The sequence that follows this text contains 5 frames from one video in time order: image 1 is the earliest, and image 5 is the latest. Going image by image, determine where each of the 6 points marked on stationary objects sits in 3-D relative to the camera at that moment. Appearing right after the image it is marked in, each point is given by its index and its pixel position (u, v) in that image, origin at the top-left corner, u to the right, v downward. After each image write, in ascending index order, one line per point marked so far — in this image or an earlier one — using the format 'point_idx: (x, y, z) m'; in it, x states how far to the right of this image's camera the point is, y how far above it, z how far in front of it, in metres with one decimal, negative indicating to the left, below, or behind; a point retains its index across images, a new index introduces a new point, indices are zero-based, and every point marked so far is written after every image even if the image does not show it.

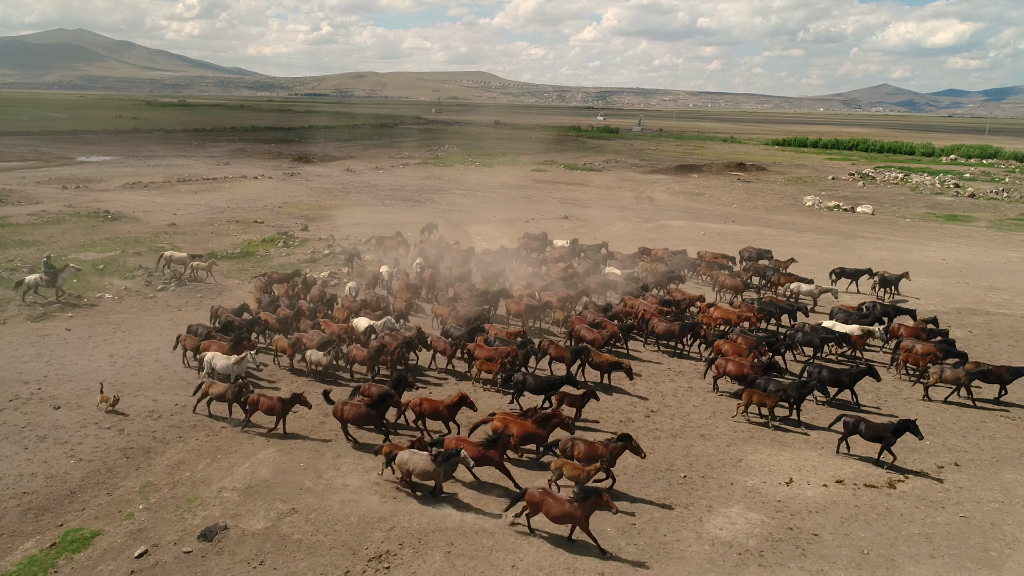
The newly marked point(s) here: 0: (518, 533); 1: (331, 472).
0: (+0.1, -3.1, +7.5) m
1: (-2.6, -2.7, +8.8) m
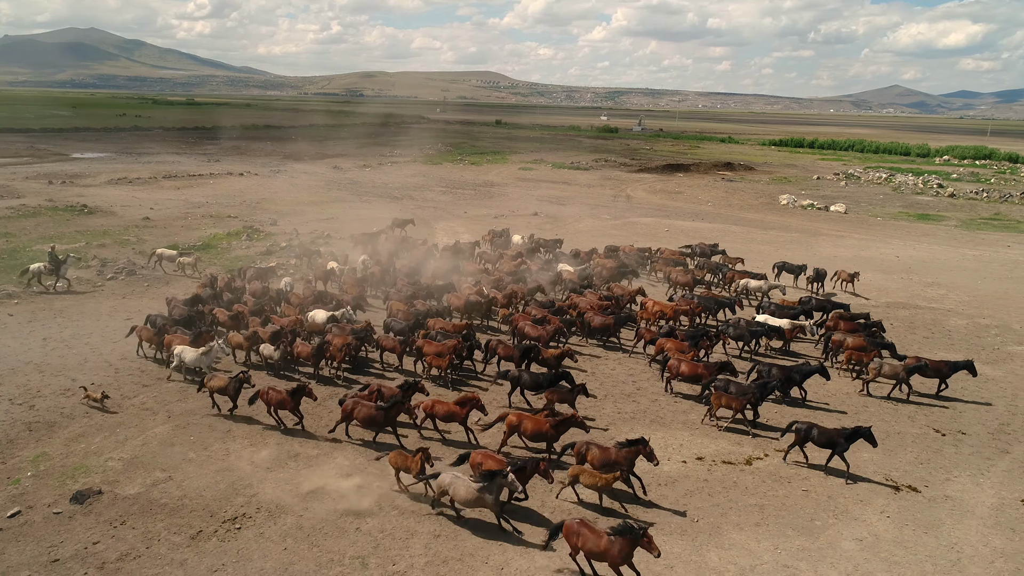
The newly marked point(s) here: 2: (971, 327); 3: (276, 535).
0: (-1.8, -2.8, +7.9) m
1: (-4.5, -2.4, +9.3) m
2: (+12.1, -1.0, +16.0) m
3: (-2.8, -3.0, +7.3) m
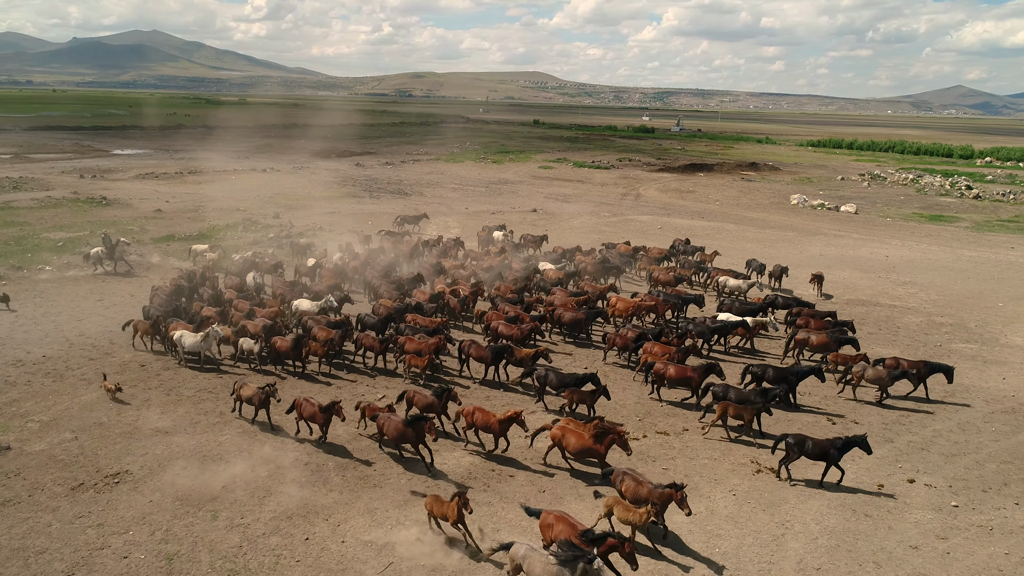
0: (-3.7, -2.5, +8.5) m
1: (-6.3, -2.1, +10.0) m
2: (+10.7, -0.9, +15.7) m
3: (-4.8, -2.6, +7.9) m
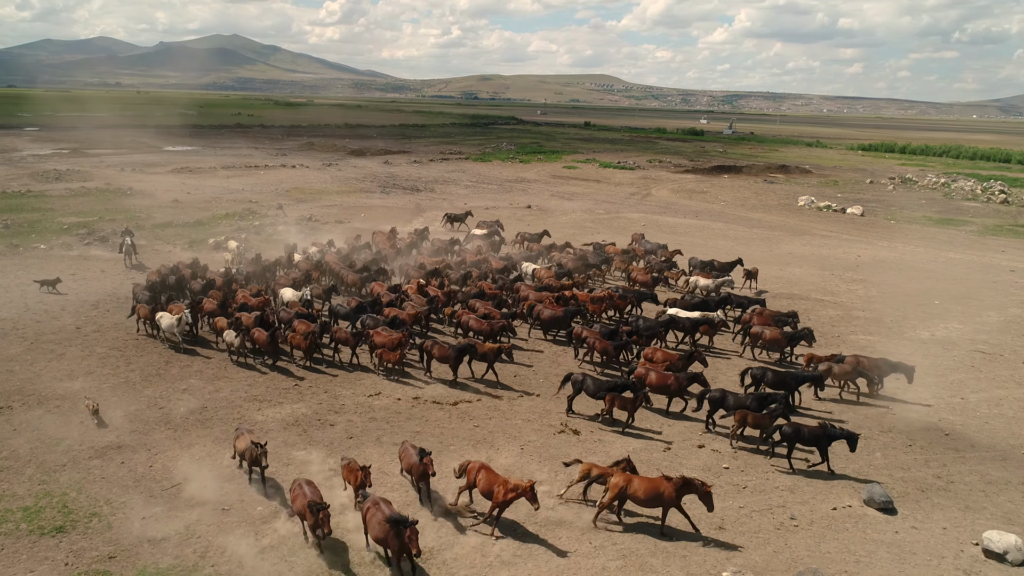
0: (-6.4, -1.9, +9.7) m
1: (-8.9, -1.4, +11.4) m
2: (+8.5, -0.7, +15.8) m
3: (-7.5, -2.0, +9.2) m
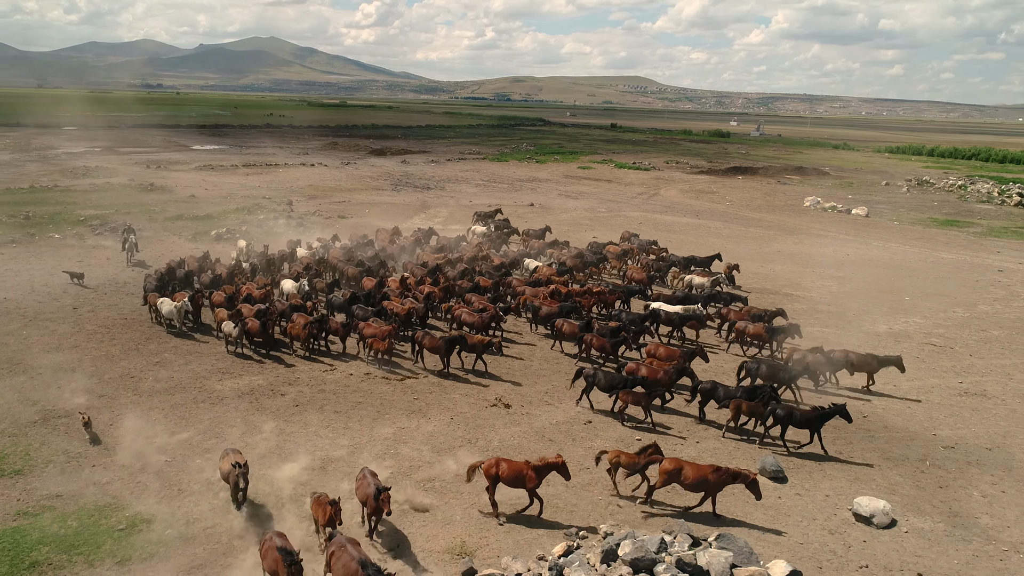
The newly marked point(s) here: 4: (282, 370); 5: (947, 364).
0: (-7.5, -1.5, +10.6) m
1: (-9.8, -1.0, +12.4) m
2: (+7.7, -0.6, +16.2) m
3: (-8.6, -1.6, +10.2) m
4: (-4.3, -1.5, +11.1) m
5: (+9.0, -1.6, +12.4) m
